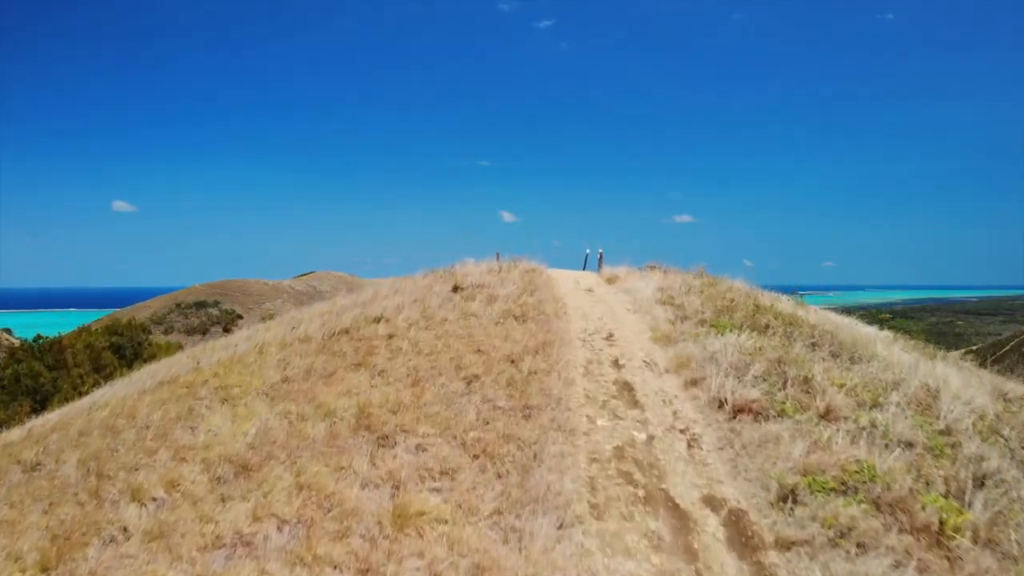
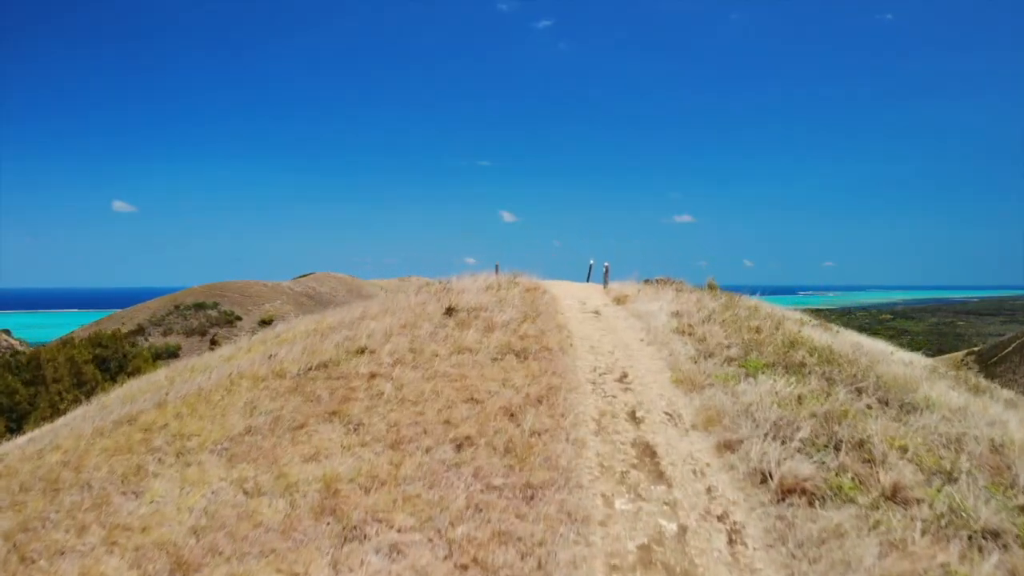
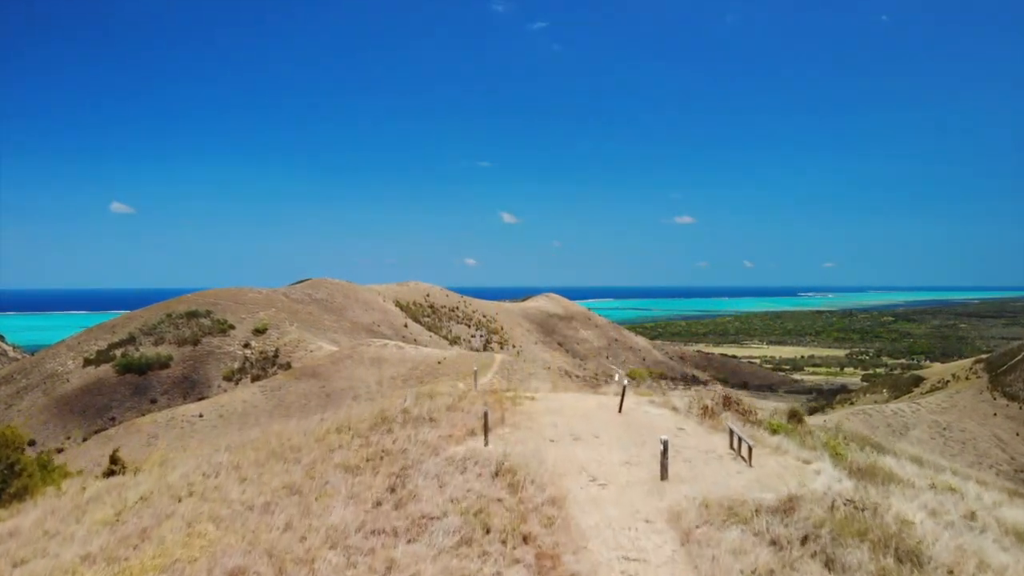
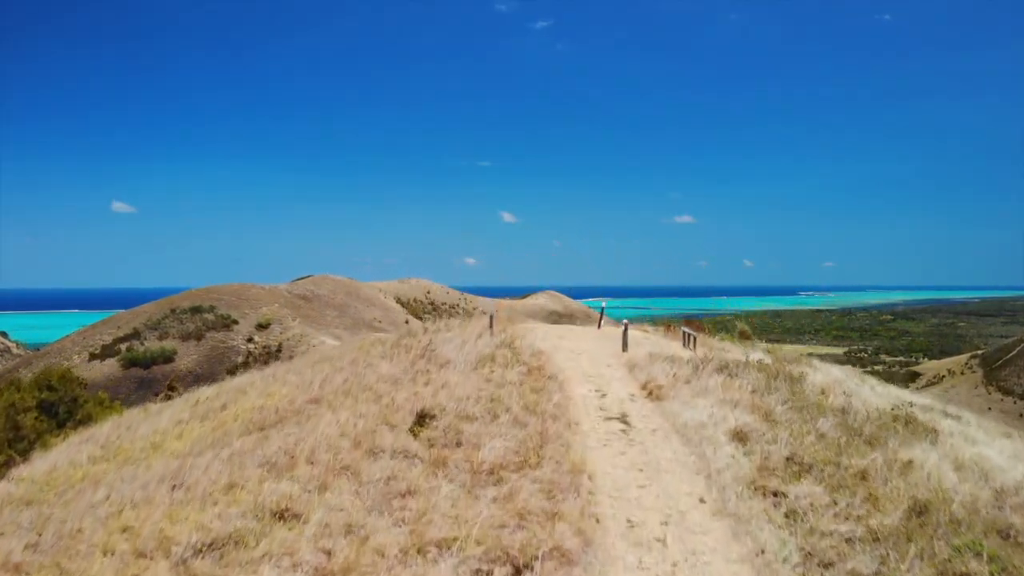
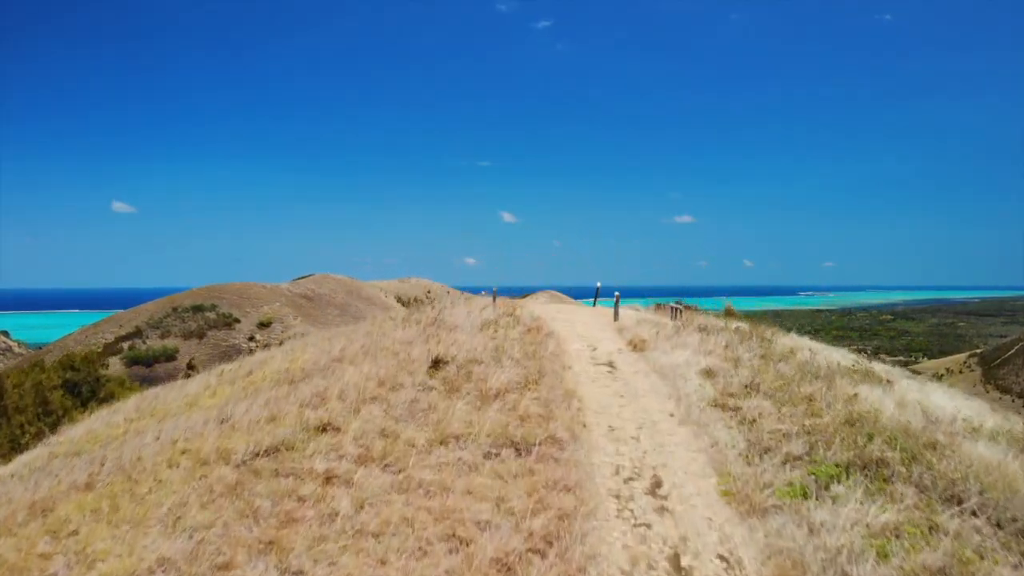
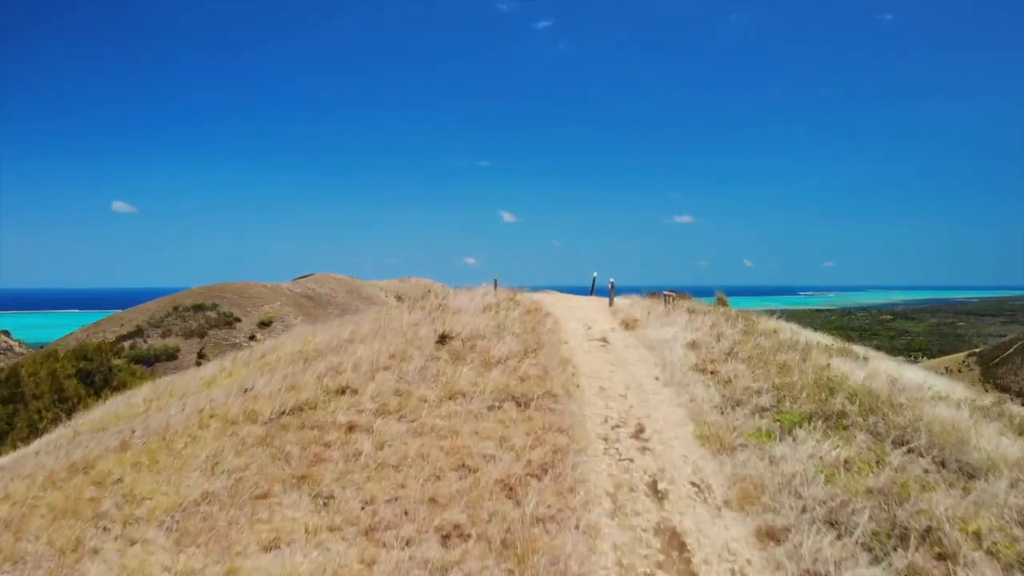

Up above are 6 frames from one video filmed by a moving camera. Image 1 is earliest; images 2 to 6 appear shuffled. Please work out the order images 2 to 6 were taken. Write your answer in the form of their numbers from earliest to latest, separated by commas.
2, 6, 5, 4, 3
